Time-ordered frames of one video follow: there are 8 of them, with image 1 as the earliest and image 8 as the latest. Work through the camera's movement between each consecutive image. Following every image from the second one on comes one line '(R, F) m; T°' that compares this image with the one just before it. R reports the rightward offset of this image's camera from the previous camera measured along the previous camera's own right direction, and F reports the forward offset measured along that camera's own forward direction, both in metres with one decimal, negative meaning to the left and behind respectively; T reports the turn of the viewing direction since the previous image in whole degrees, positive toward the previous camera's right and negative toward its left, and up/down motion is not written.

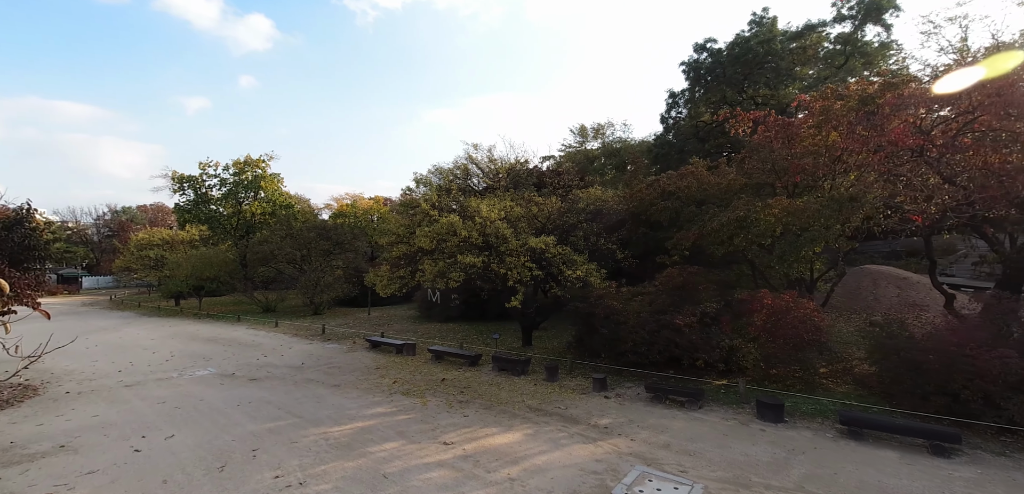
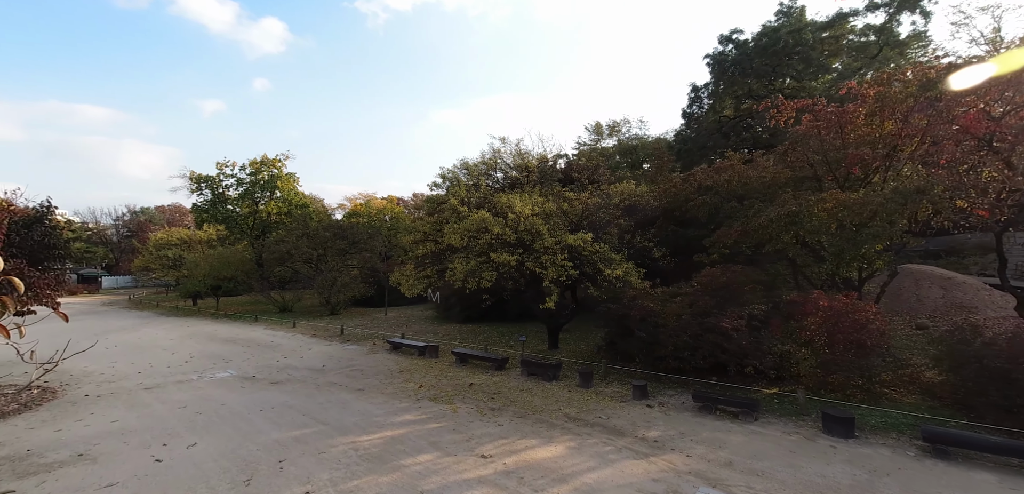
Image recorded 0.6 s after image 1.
(-0.4, +0.4) m; -1°
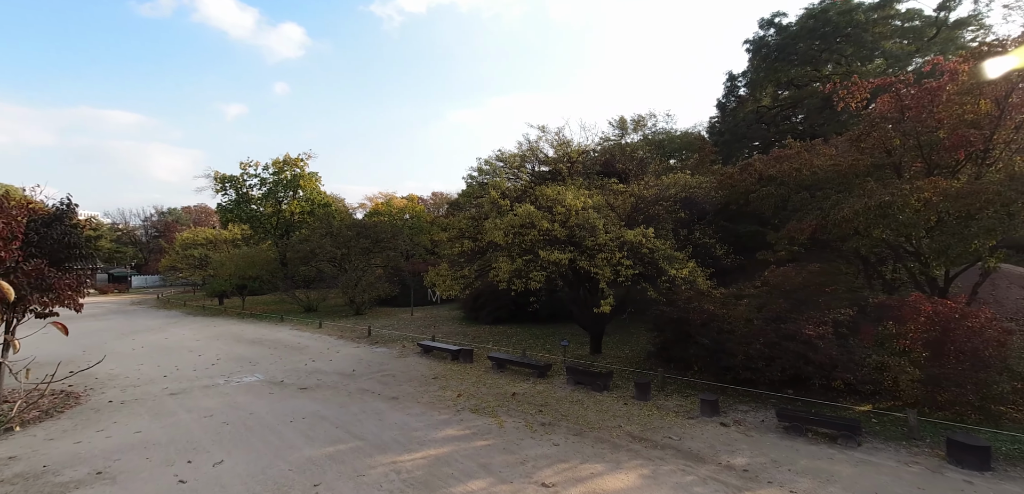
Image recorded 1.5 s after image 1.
(-0.5, +0.8) m; -2°
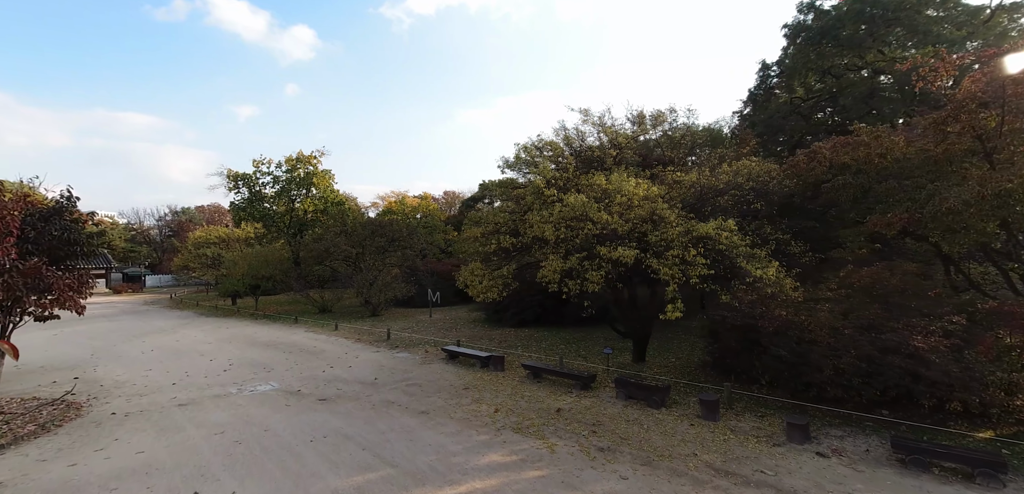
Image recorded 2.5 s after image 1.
(-0.5, +0.9) m; -1°
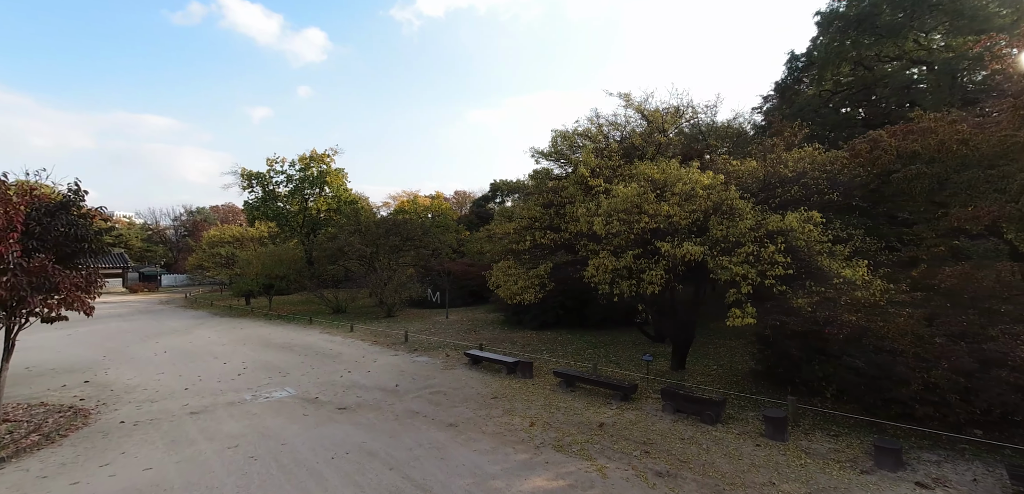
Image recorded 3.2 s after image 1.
(-0.4, +0.7) m; -1°
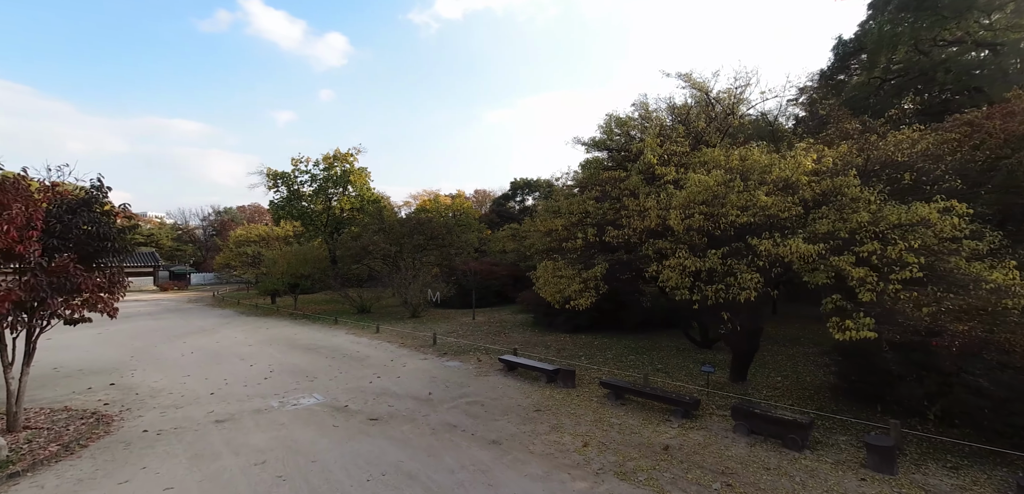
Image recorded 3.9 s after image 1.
(-0.4, +0.7) m; -2°
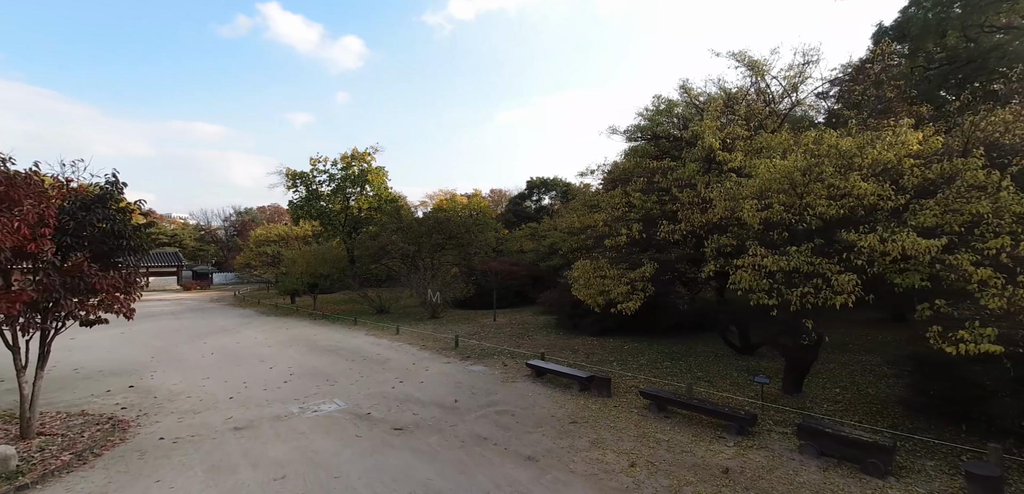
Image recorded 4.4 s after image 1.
(-0.3, +0.6) m; -2°
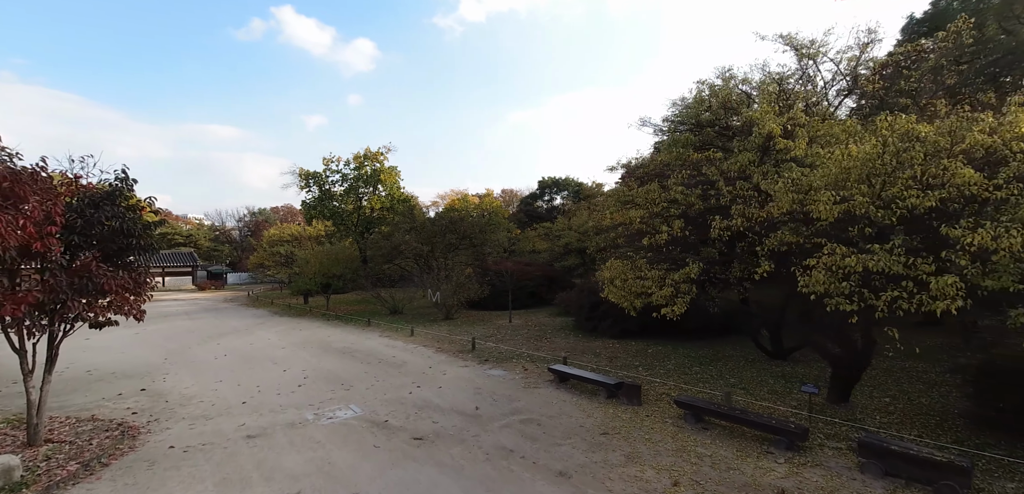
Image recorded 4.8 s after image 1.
(-0.2, +0.5) m; -1°
